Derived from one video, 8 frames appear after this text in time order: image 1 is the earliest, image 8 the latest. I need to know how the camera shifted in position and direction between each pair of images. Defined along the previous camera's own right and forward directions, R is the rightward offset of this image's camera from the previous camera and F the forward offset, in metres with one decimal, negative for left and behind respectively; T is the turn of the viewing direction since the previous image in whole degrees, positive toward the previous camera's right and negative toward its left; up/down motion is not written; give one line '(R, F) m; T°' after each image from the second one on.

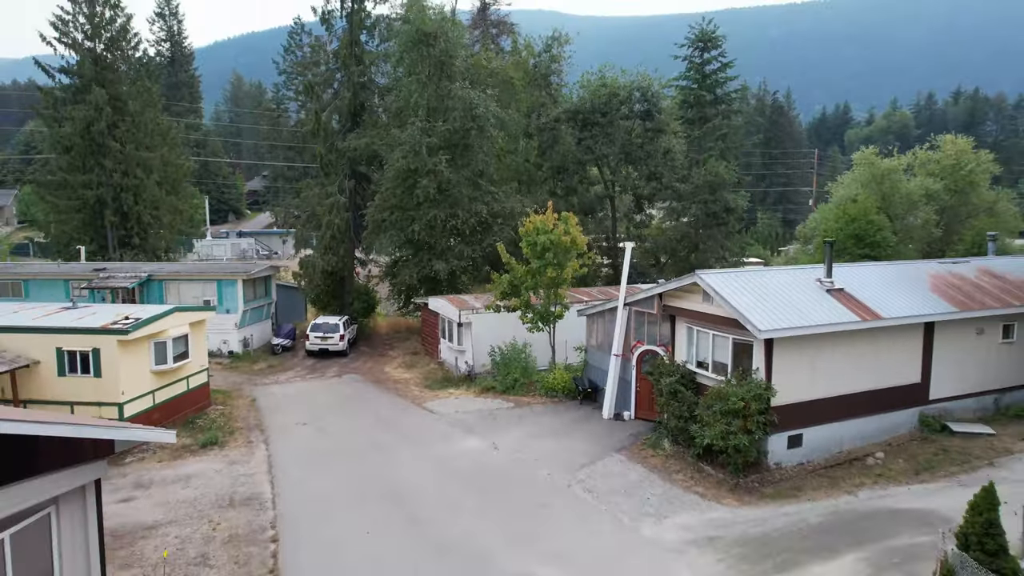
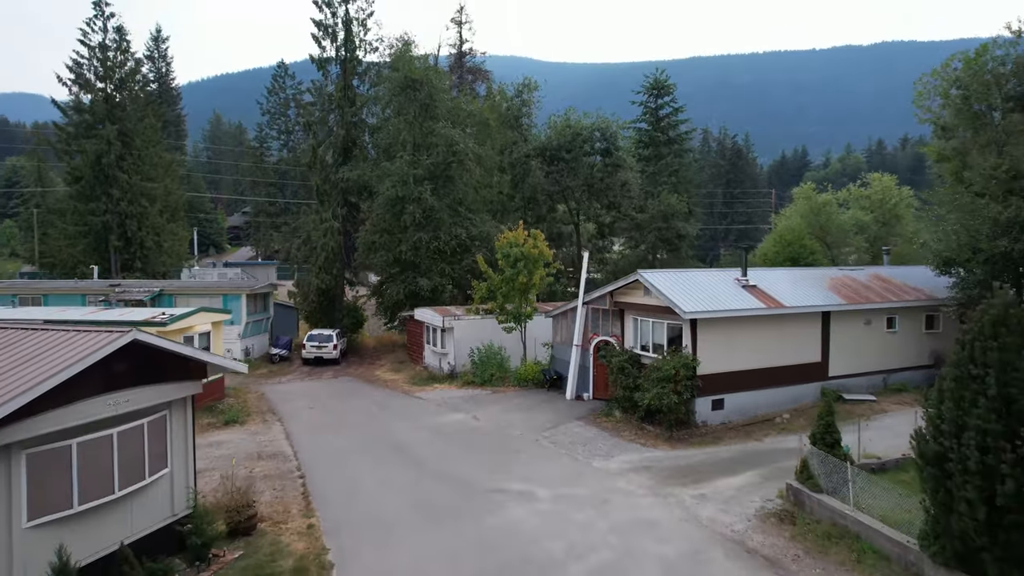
(-0.2, -3.4) m; +2°
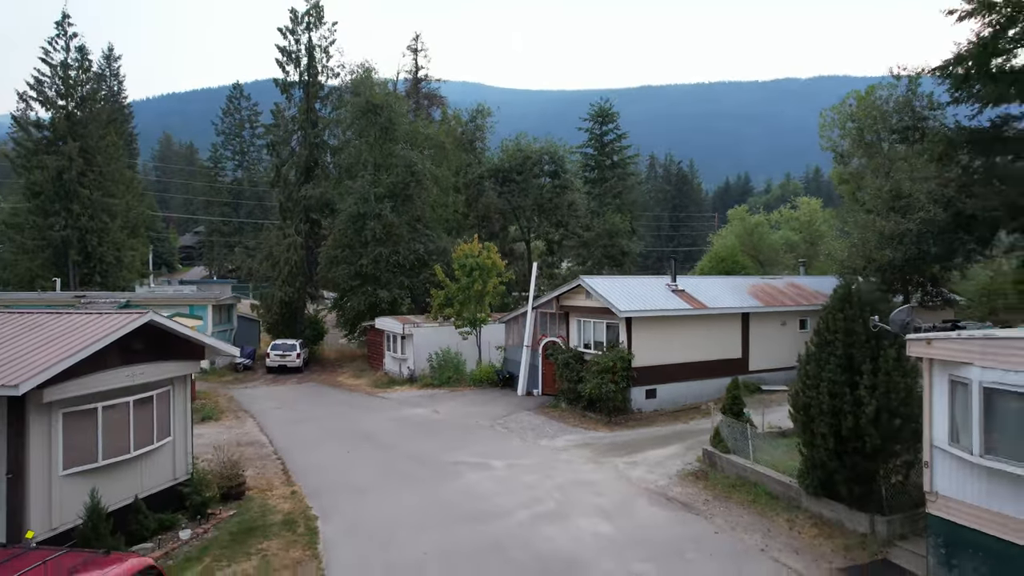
(-0.1, -2.1) m; +4°
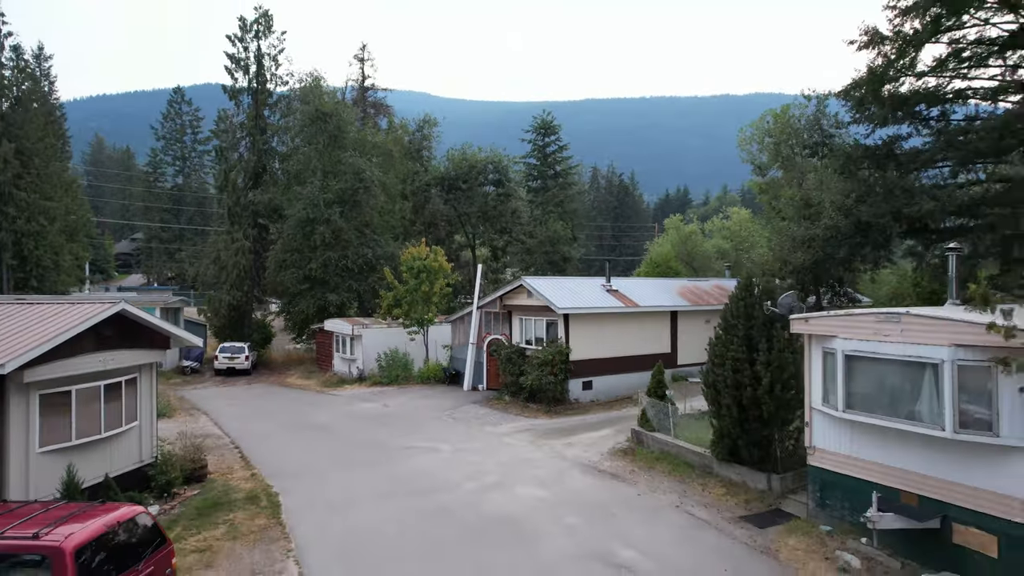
(0.0, -1.3) m; +5°
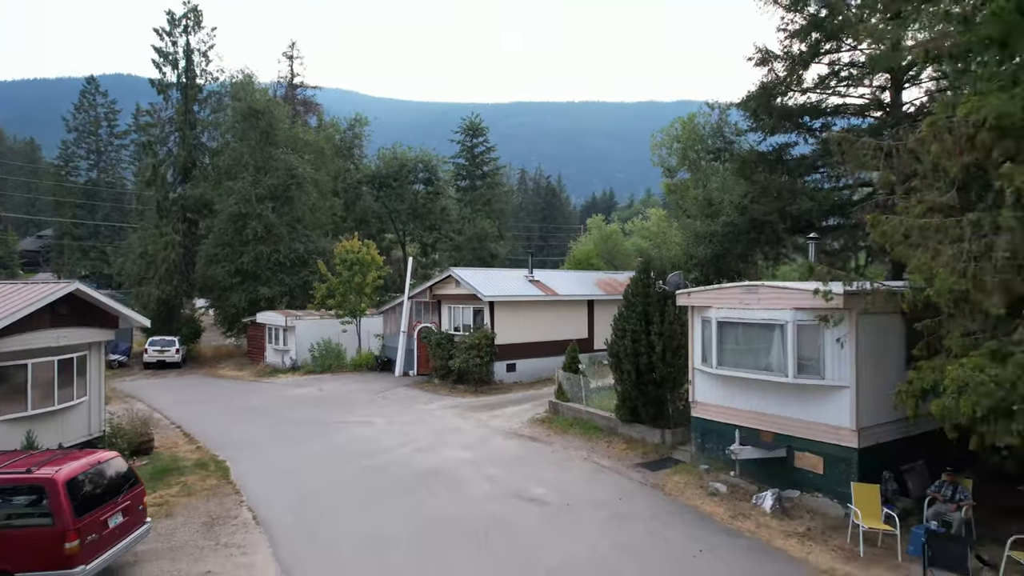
(0.0, -1.6) m; +6°
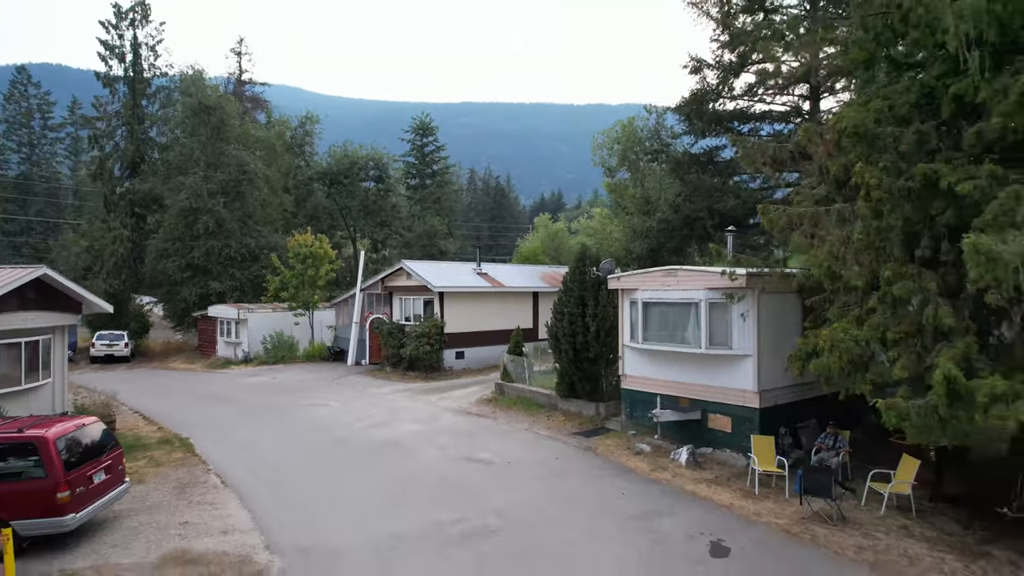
(0.0, -1.3) m; +4°
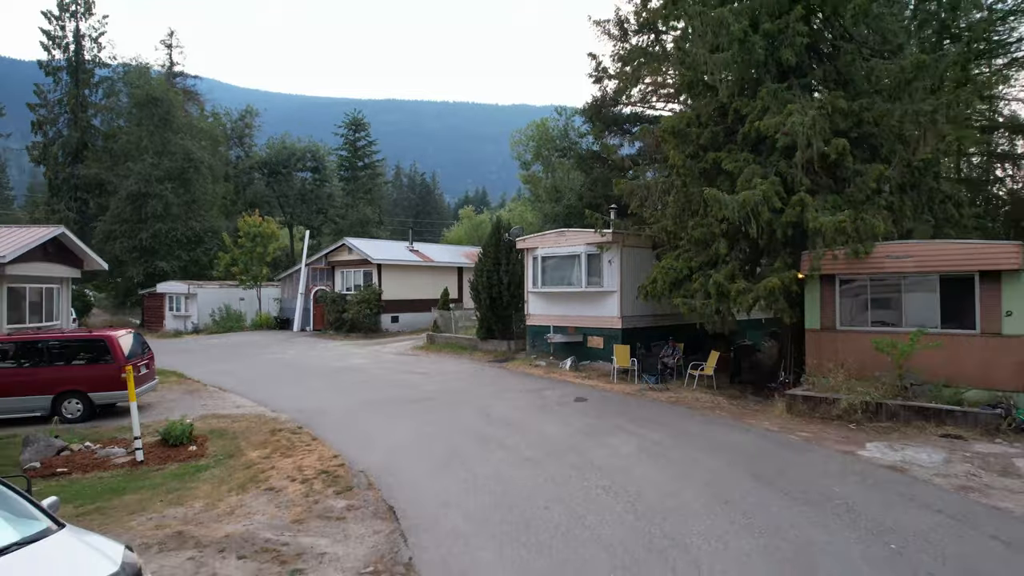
(-0.2, -4.1) m; +6°
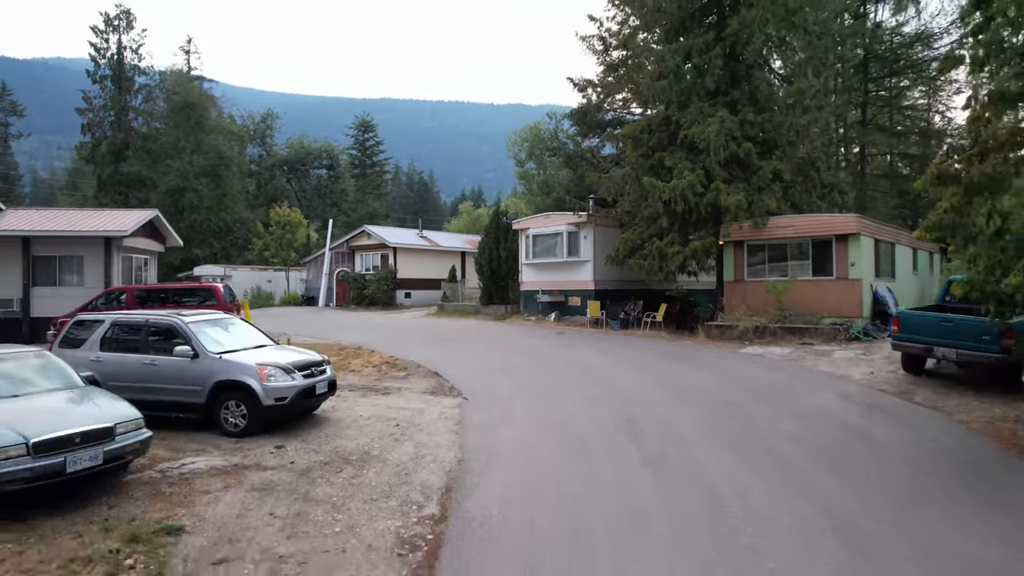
(-0.1, -4.4) m; 0°
